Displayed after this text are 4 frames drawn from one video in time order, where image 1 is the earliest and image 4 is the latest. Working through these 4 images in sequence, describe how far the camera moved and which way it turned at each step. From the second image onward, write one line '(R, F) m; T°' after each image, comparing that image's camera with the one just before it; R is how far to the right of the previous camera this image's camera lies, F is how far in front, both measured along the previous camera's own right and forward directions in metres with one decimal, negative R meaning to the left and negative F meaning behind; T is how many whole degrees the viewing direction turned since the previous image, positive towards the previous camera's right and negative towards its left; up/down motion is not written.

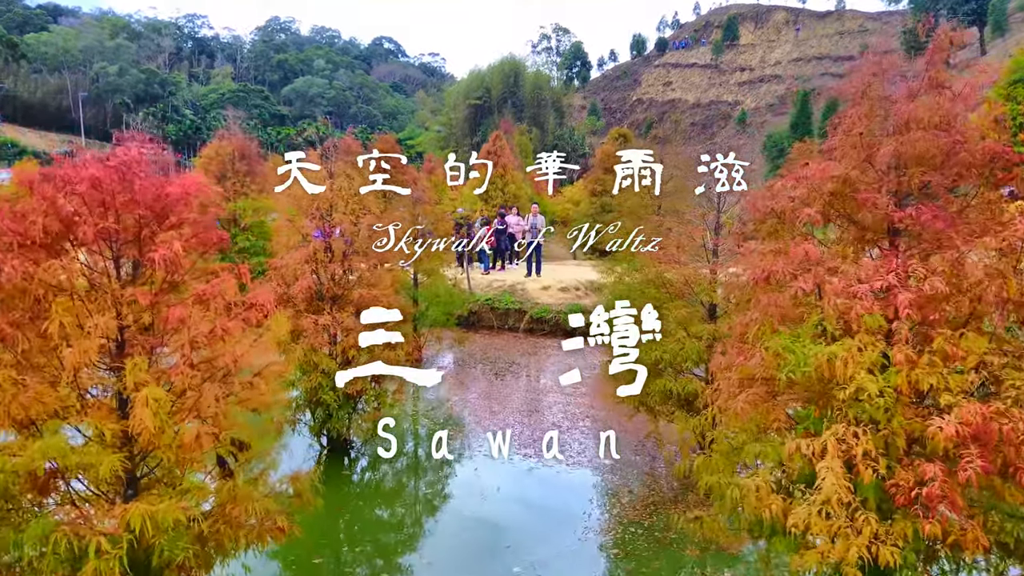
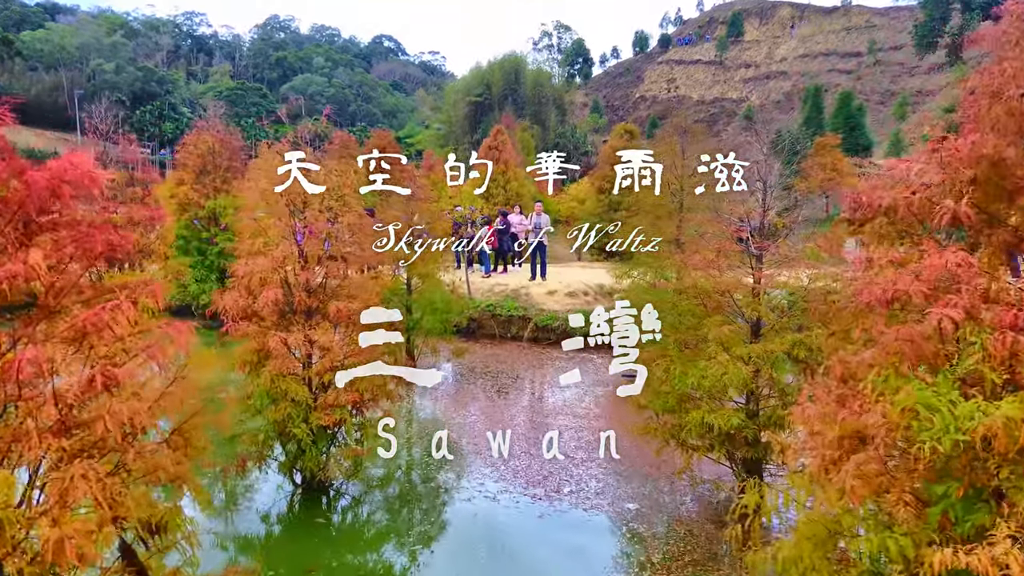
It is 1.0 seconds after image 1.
(-0.1, +1.2) m; 0°
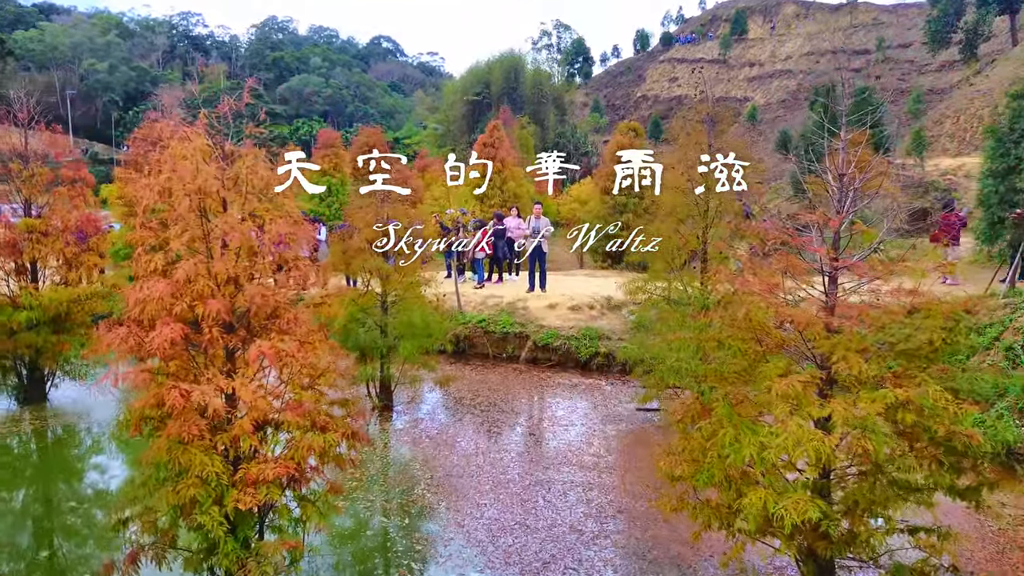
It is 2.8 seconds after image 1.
(+0.1, +1.7) m; 0°
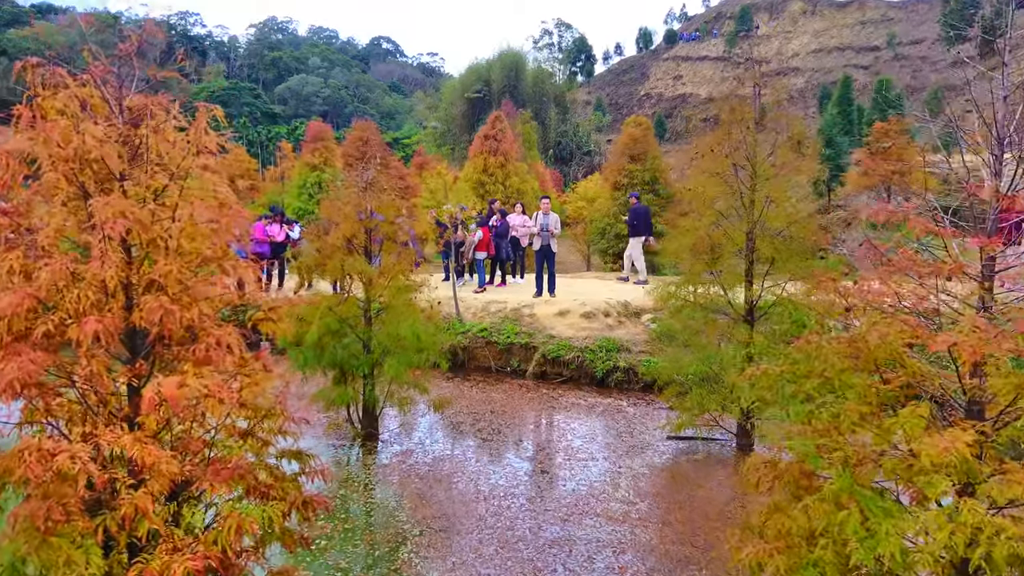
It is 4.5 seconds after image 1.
(-0.1, +1.5) m; 0°
